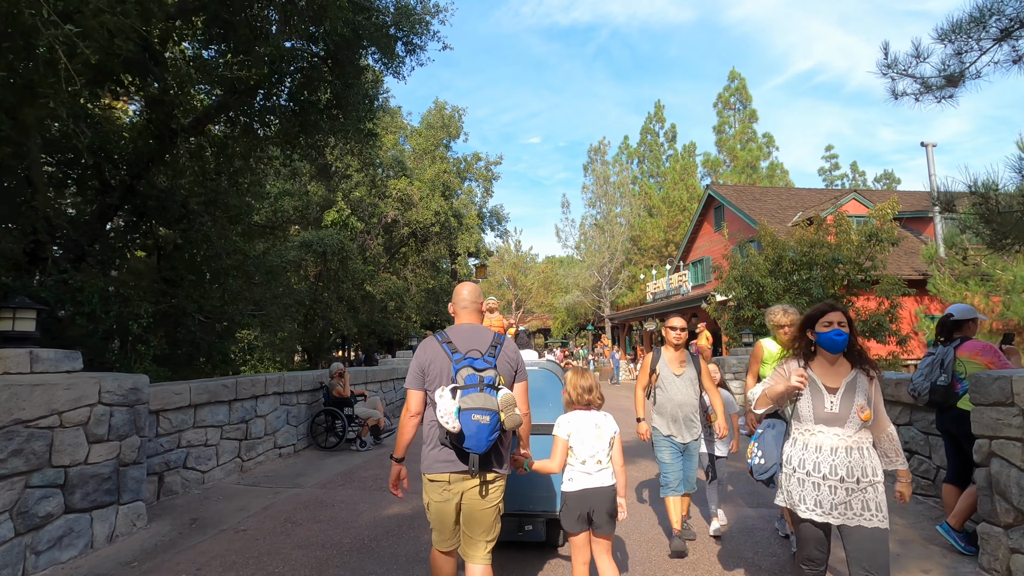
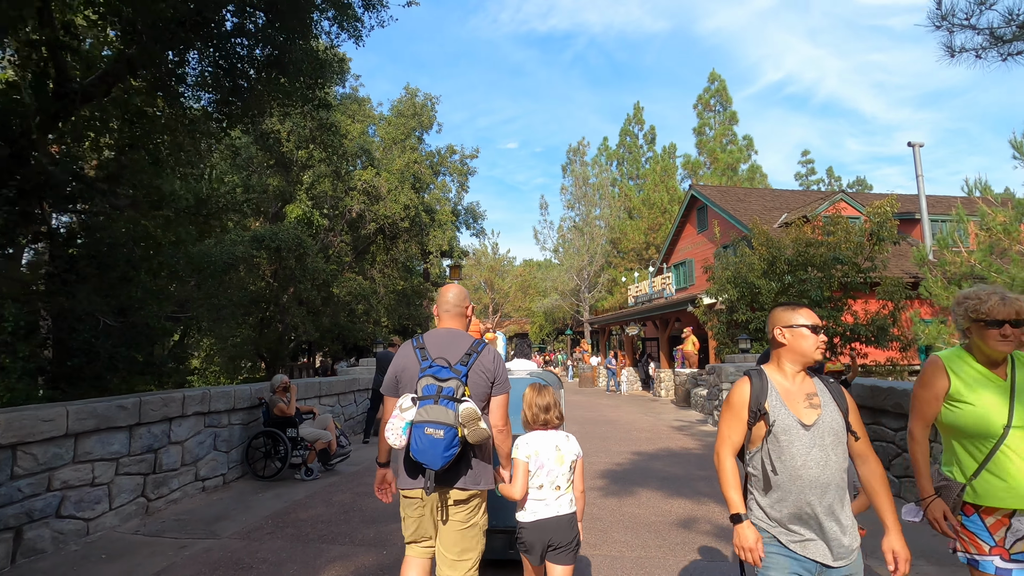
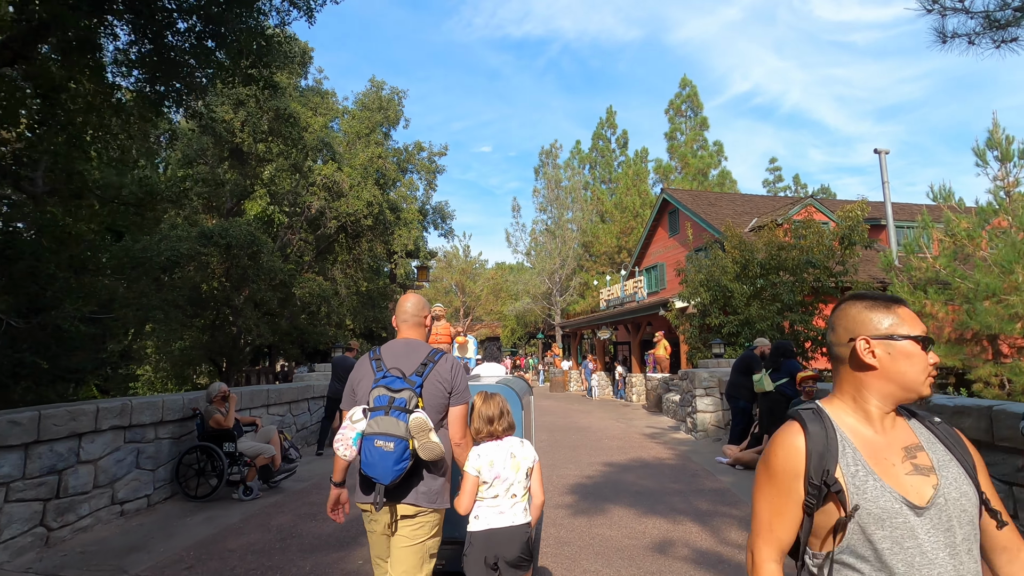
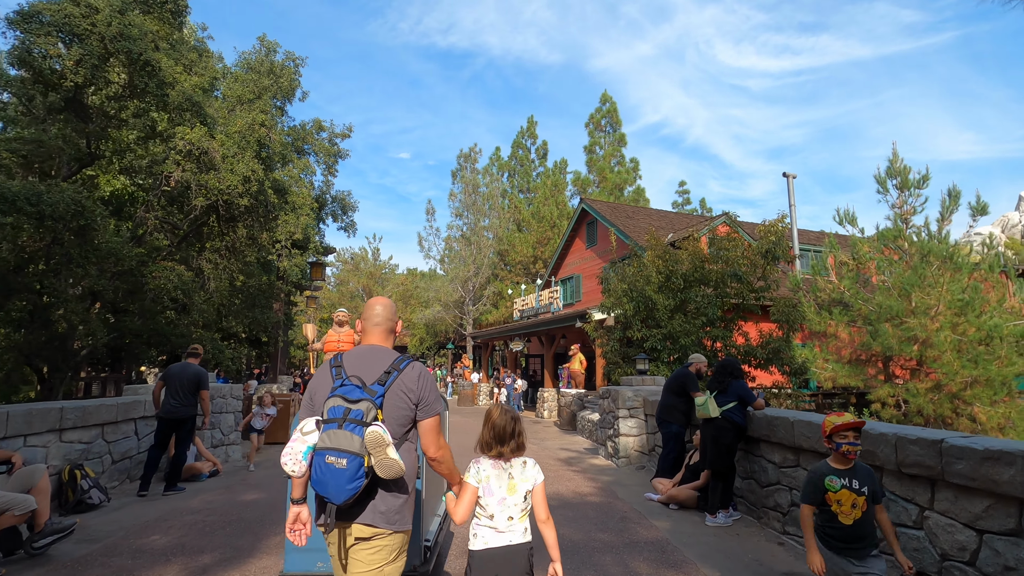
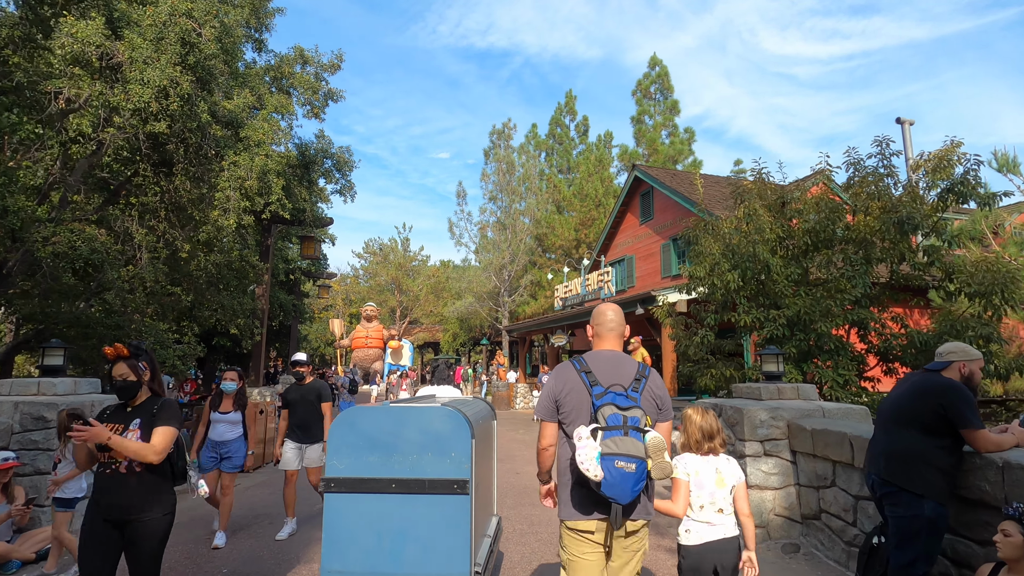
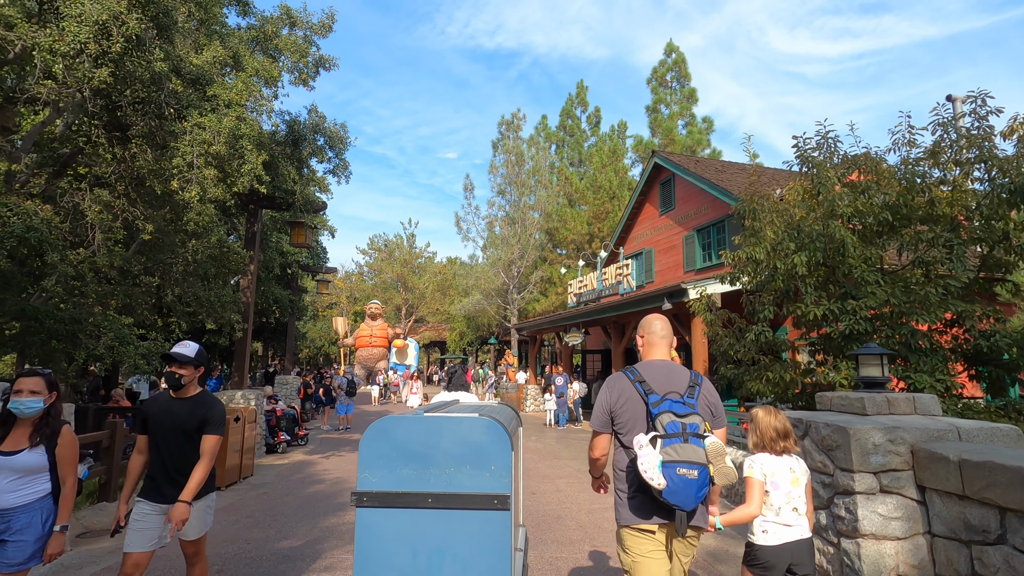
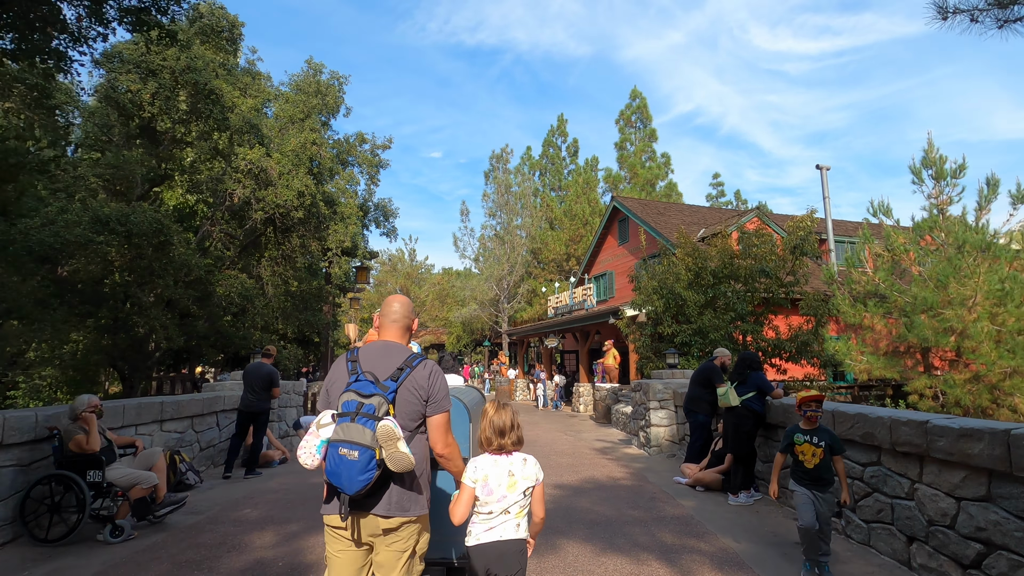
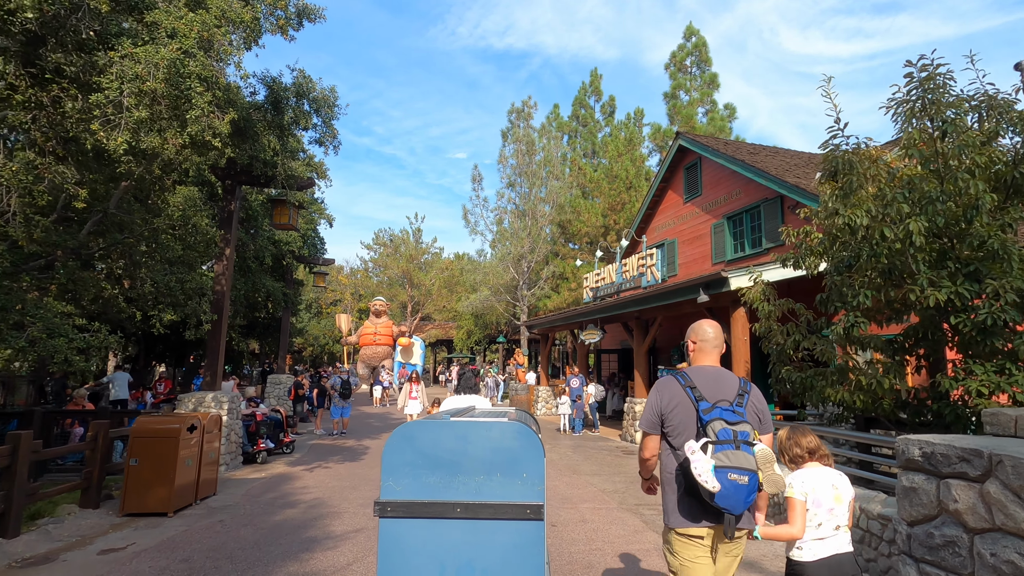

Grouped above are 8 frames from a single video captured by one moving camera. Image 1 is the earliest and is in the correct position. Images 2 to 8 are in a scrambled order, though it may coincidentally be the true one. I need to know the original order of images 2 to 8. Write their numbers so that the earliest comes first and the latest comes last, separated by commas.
2, 3, 7, 4, 5, 6, 8
